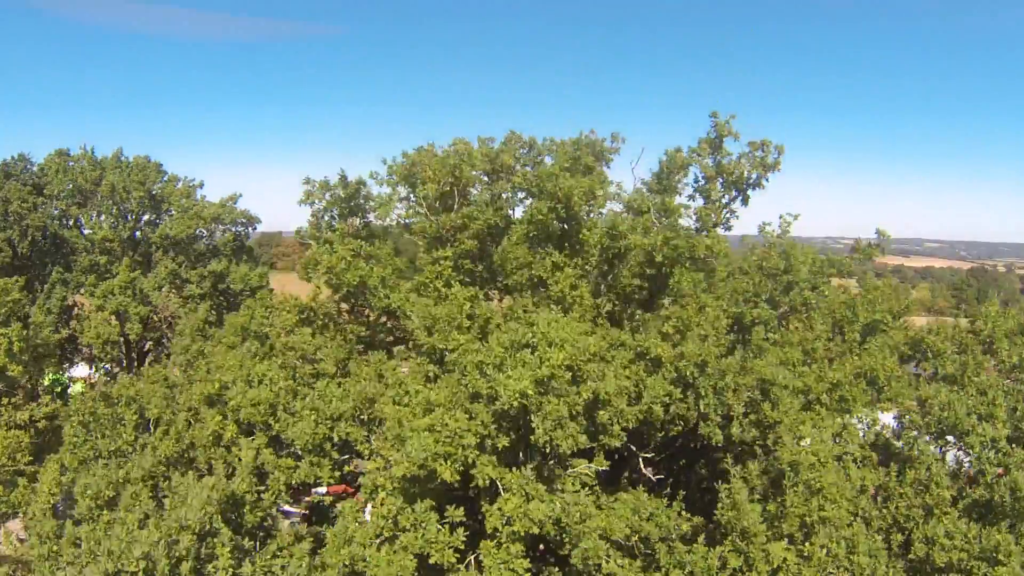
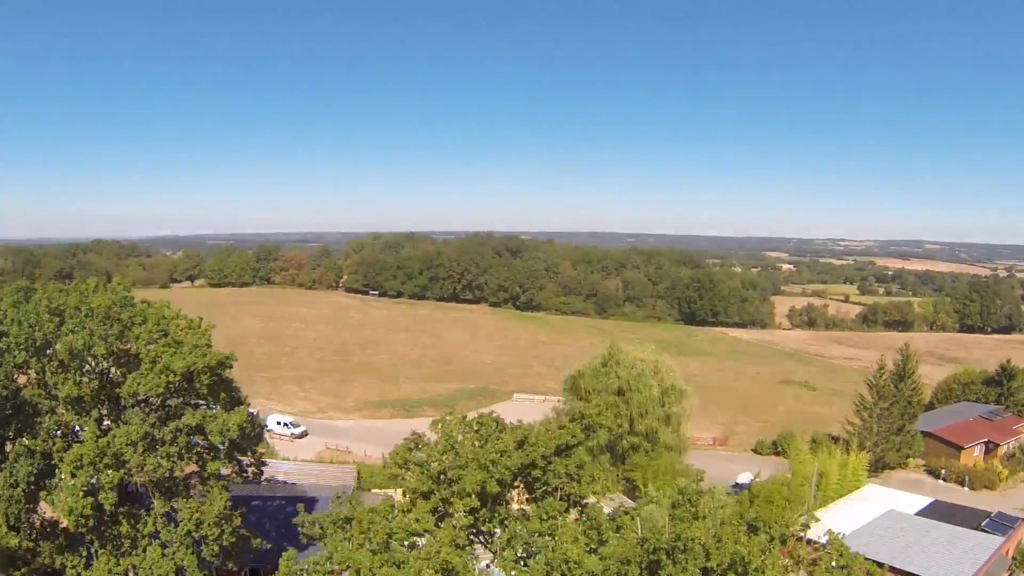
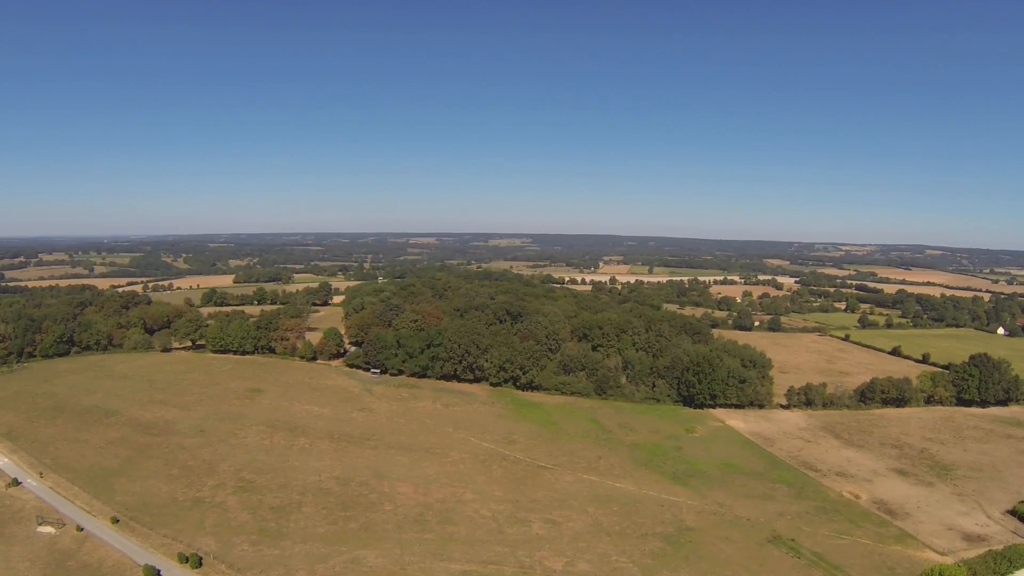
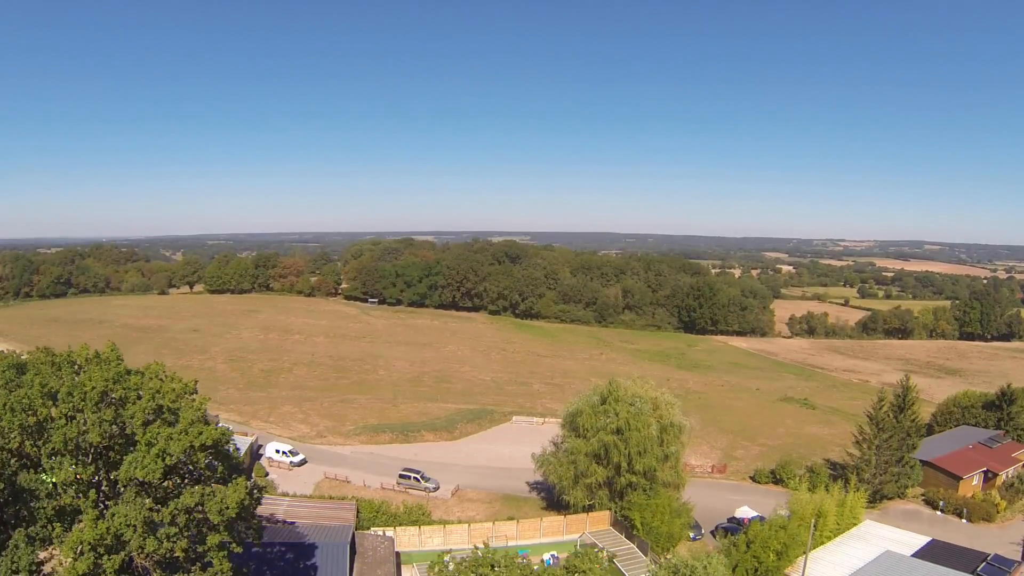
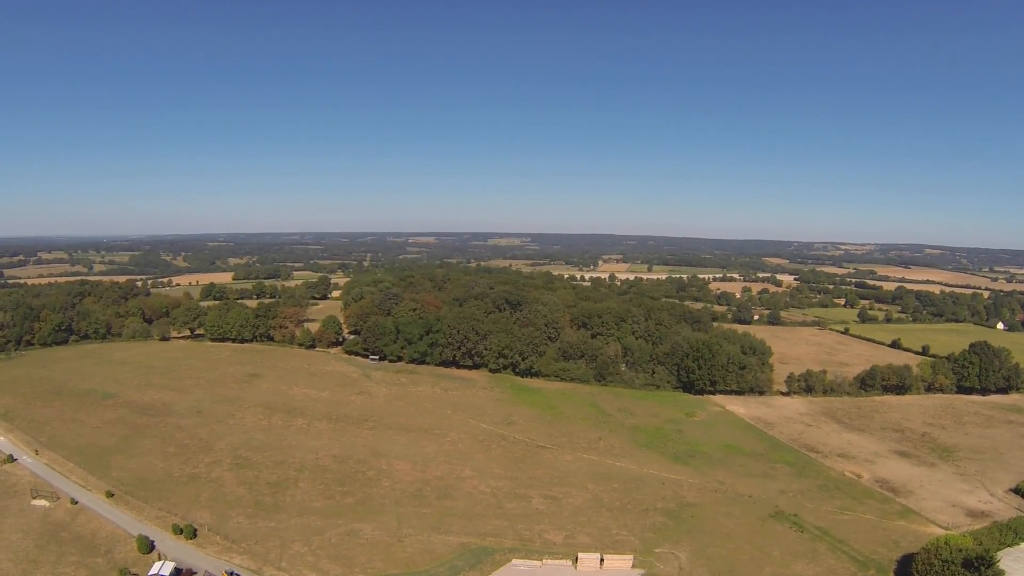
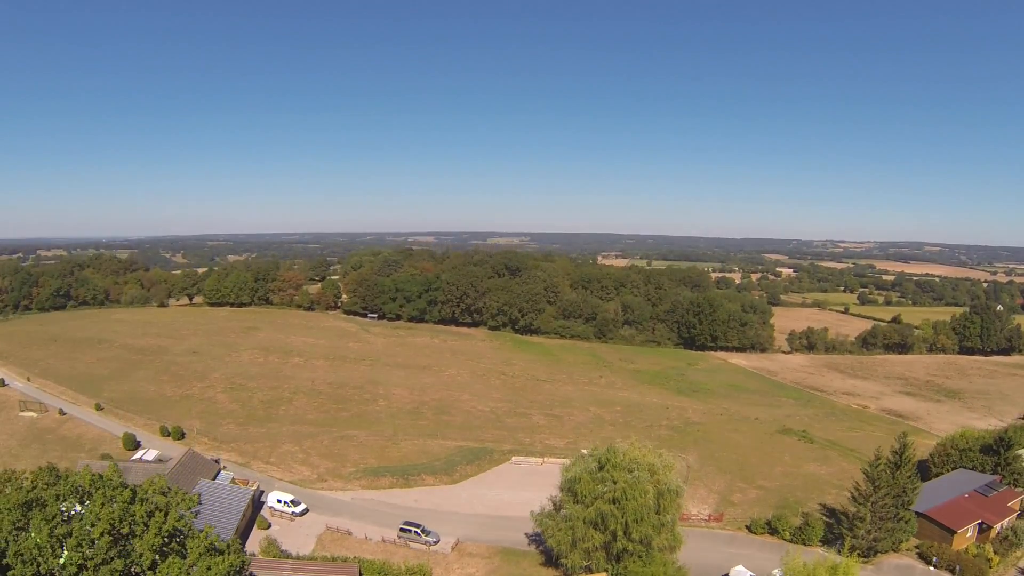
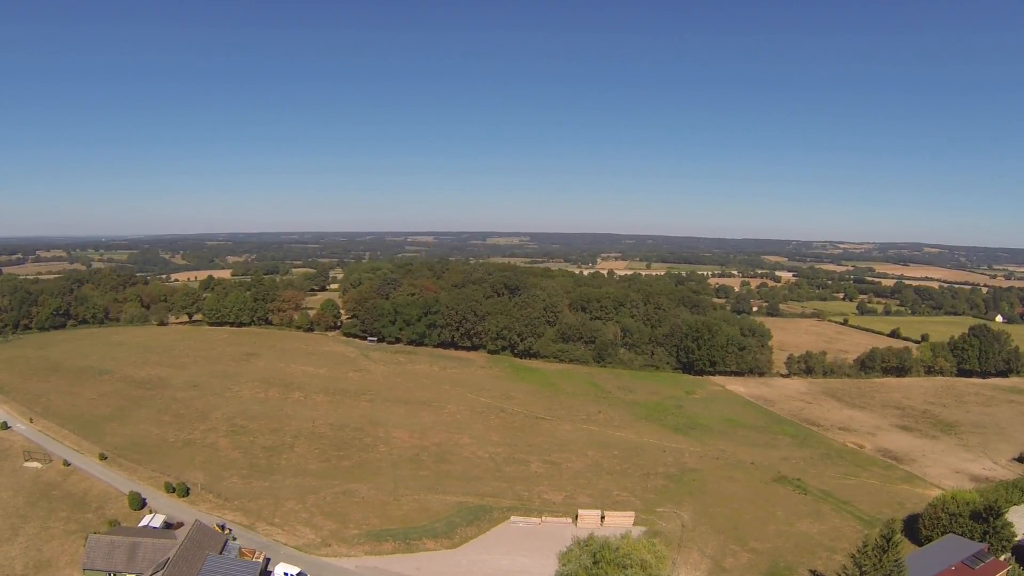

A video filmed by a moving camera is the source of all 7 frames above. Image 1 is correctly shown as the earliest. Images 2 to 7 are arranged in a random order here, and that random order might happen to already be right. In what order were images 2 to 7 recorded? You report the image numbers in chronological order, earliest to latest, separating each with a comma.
2, 4, 6, 7, 5, 3
